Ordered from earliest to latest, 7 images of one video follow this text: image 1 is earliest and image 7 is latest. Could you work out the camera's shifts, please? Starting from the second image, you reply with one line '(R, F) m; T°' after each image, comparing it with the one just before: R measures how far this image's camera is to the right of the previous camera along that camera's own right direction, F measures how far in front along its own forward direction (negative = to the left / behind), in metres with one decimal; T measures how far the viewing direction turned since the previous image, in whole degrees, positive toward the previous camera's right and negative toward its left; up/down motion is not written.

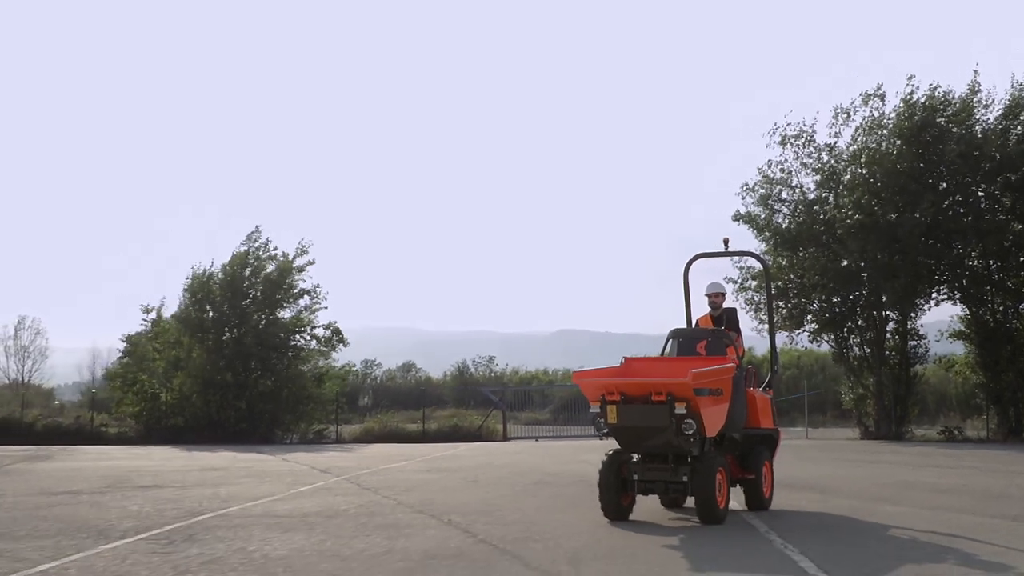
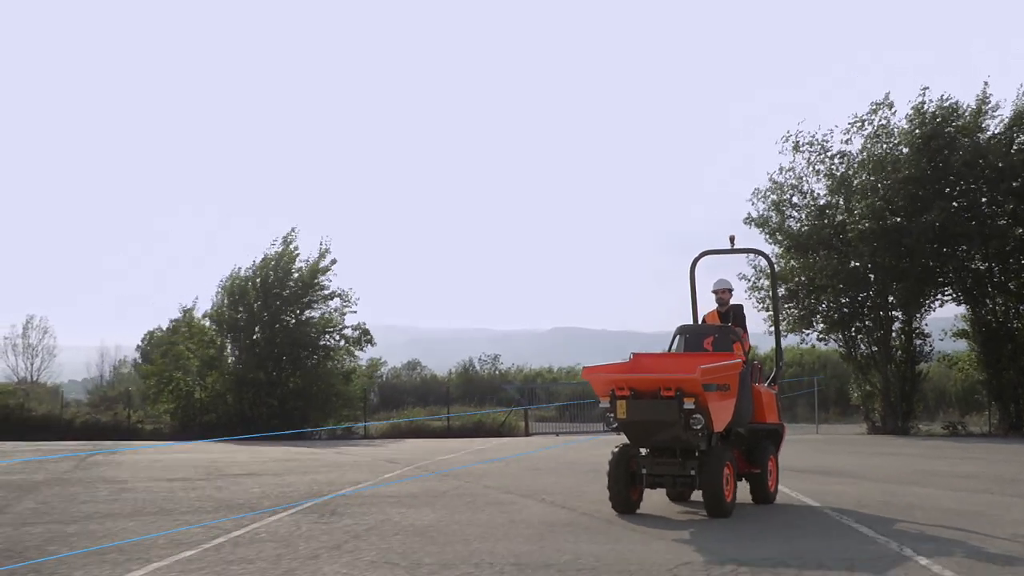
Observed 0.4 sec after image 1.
(-0.8, -1.2) m; 0°
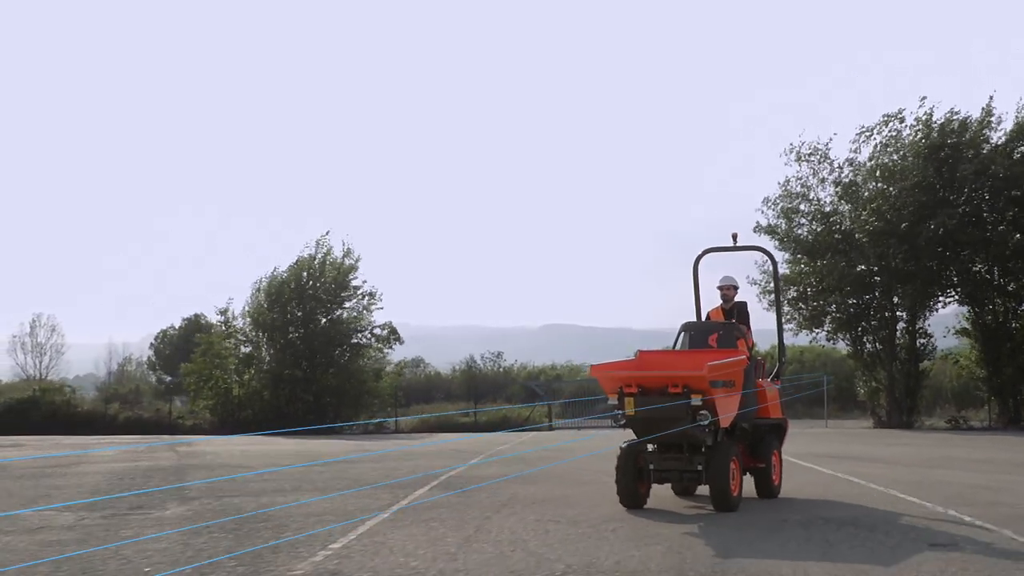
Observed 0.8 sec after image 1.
(-1.0, -1.5) m; 0°
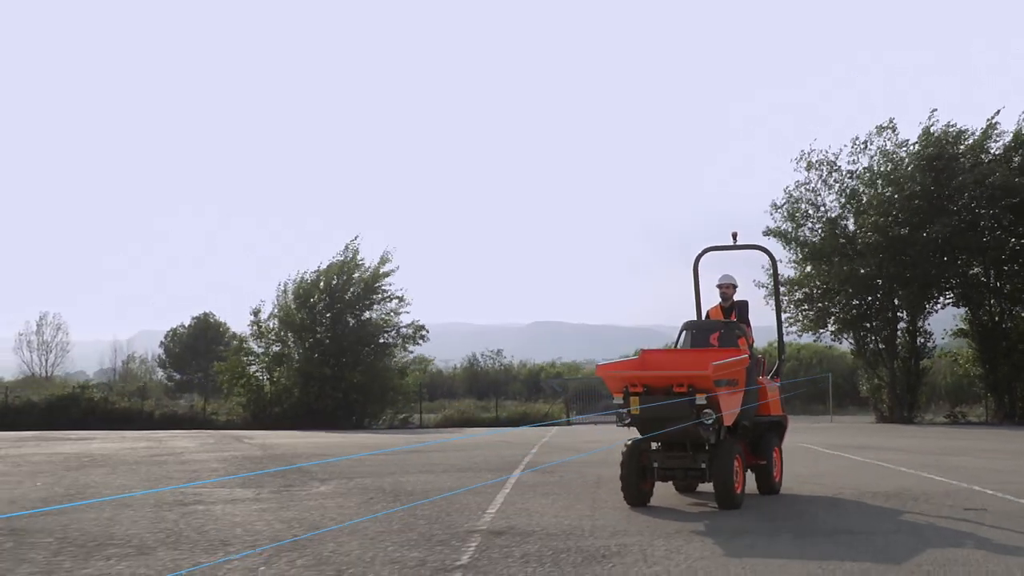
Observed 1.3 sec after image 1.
(-1.0, -1.5) m; +1°
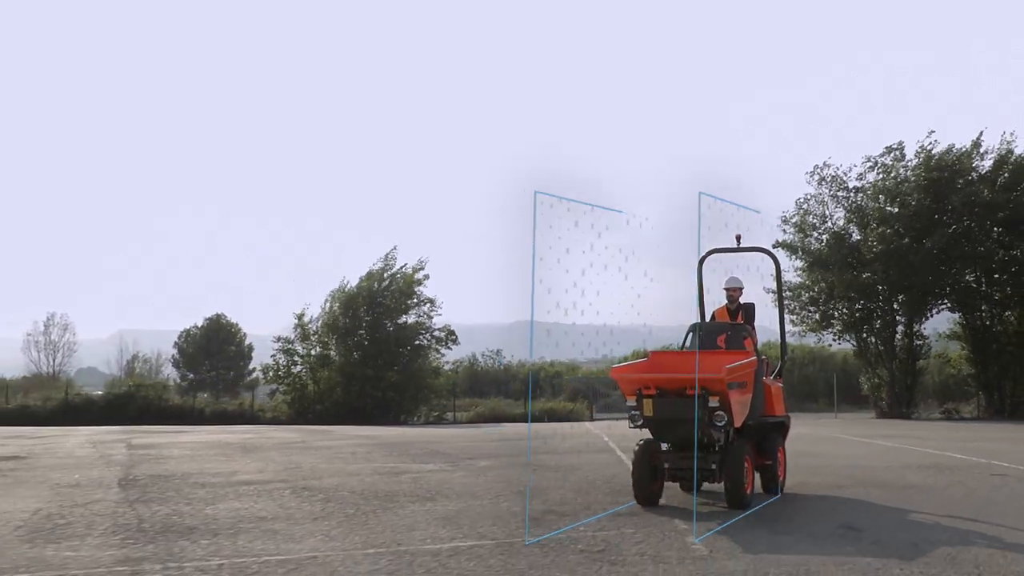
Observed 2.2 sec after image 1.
(-1.6, -2.5) m; +1°
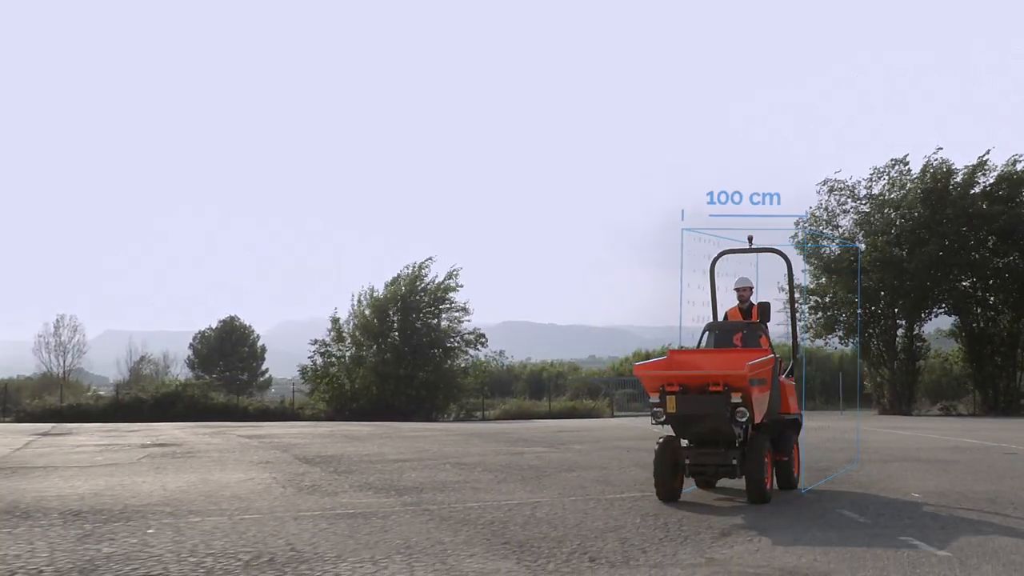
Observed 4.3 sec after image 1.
(-1.4, -2.3) m; +1°
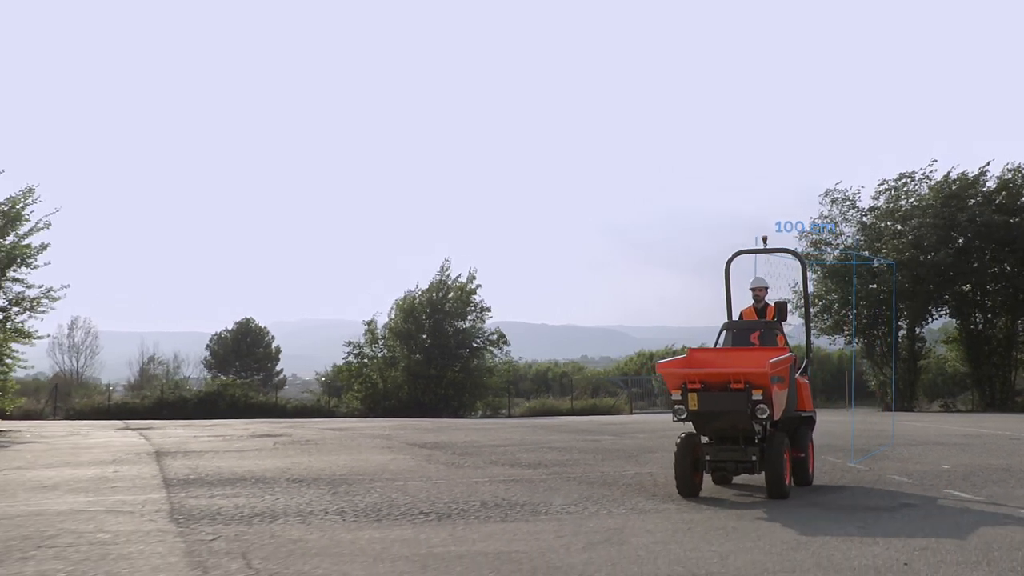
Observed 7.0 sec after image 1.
(-1.3, -2.2) m; 0°
